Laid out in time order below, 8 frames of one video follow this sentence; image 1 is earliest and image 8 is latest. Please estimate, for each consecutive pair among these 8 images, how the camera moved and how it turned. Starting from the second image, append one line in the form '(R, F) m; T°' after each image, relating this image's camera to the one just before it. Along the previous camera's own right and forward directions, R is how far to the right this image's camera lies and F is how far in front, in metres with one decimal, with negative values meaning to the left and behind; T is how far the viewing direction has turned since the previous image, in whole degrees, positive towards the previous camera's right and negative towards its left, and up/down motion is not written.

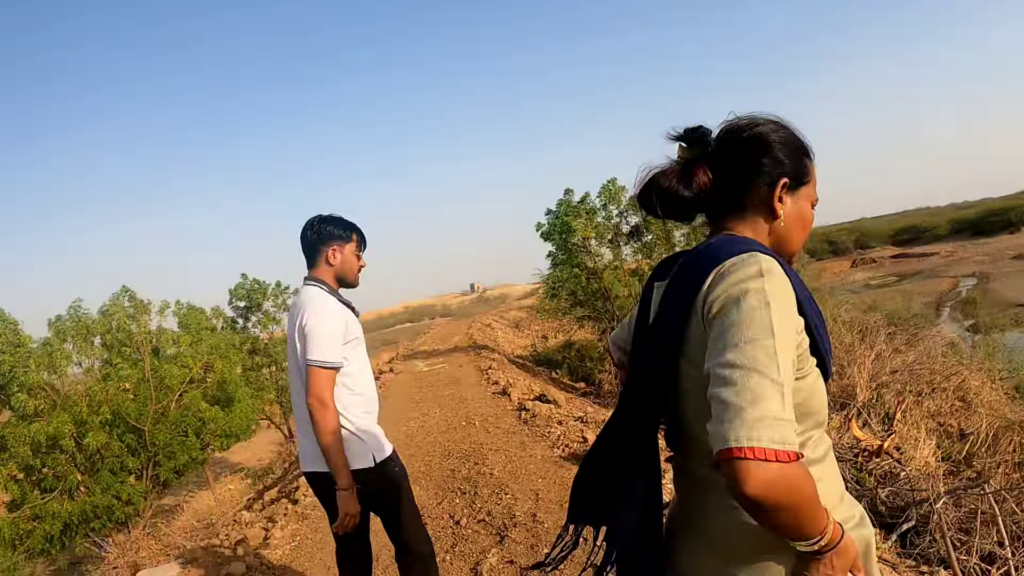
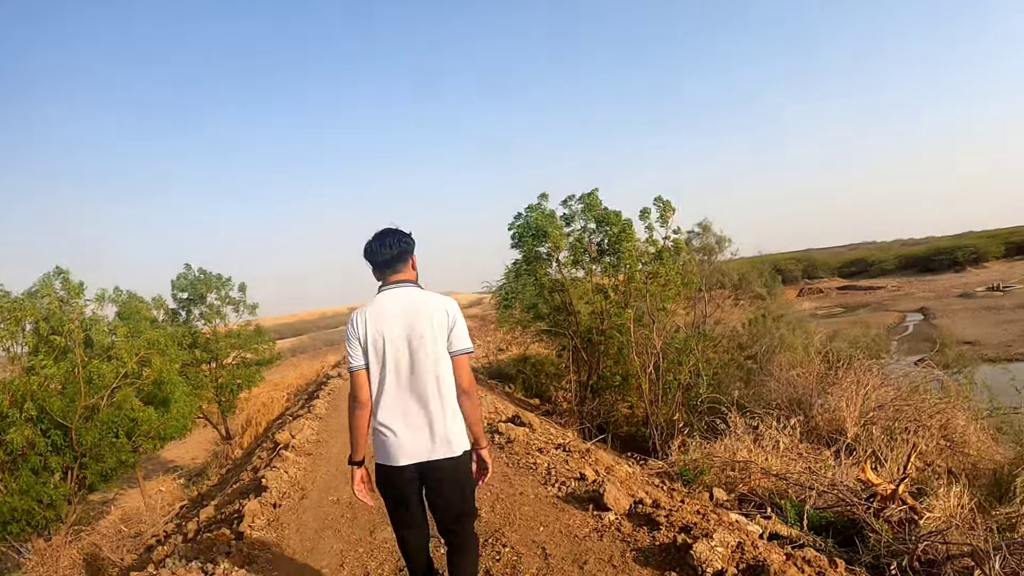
(-0.3, +0.5) m; +4°
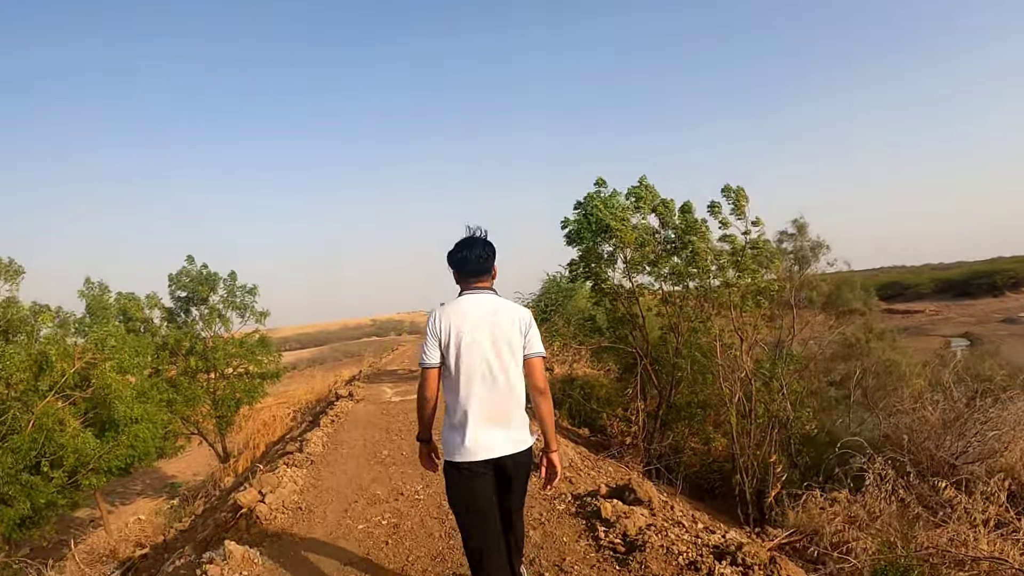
(-0.5, +2.3) m; -2°
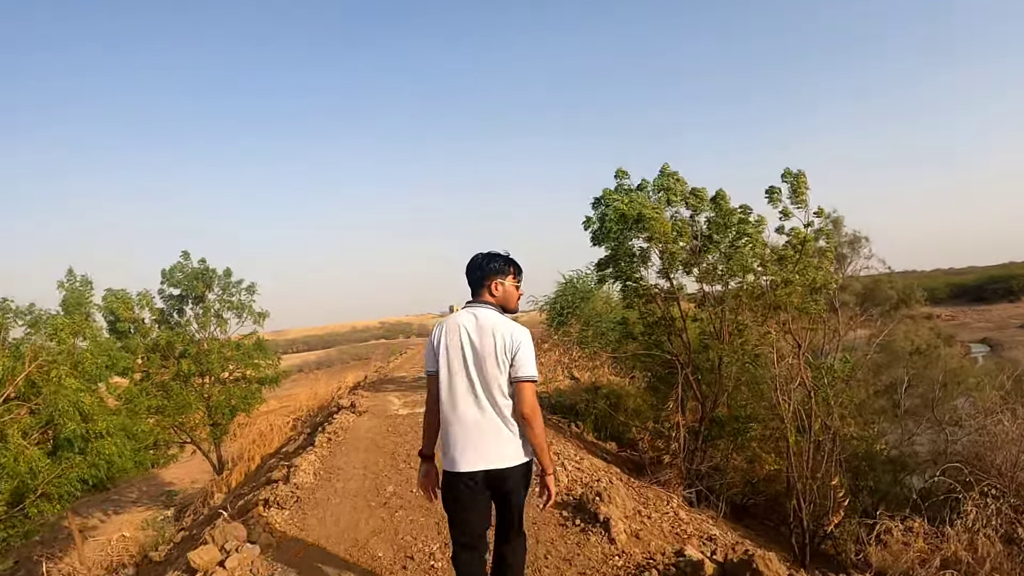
(-0.2, +1.1) m; -1°
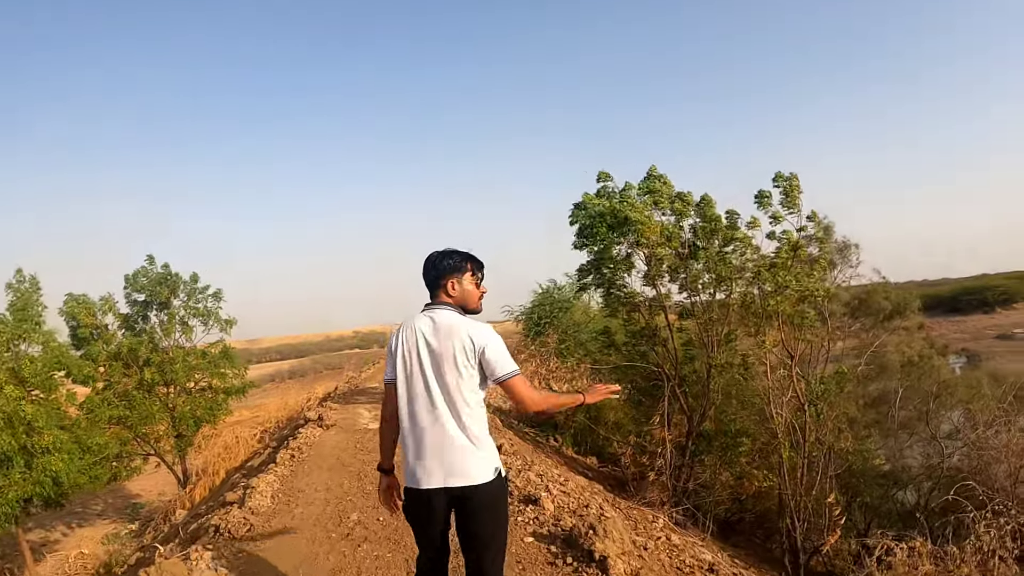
(0.0, +0.4) m; +2°
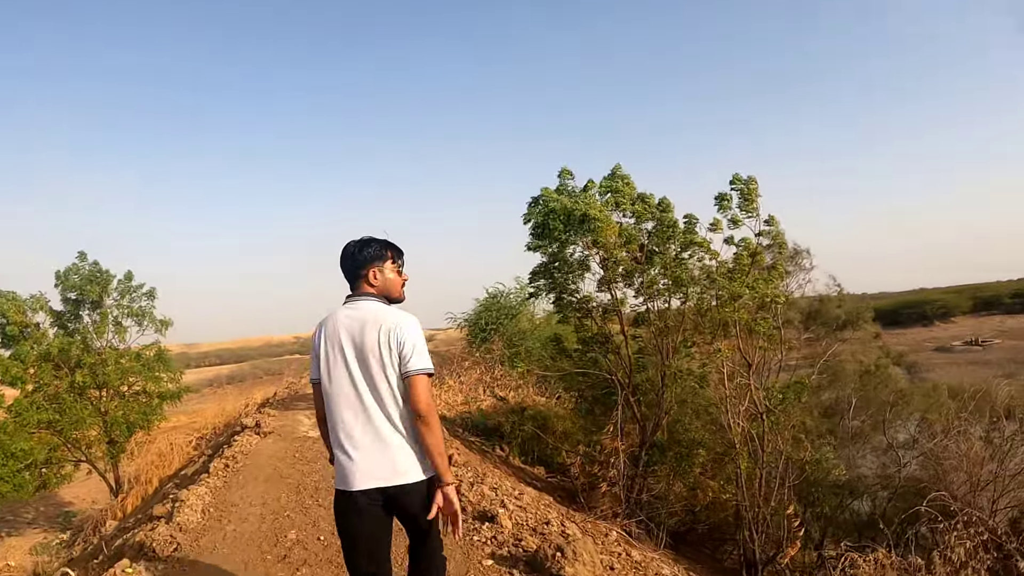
(+0.1, +0.1) m; +4°
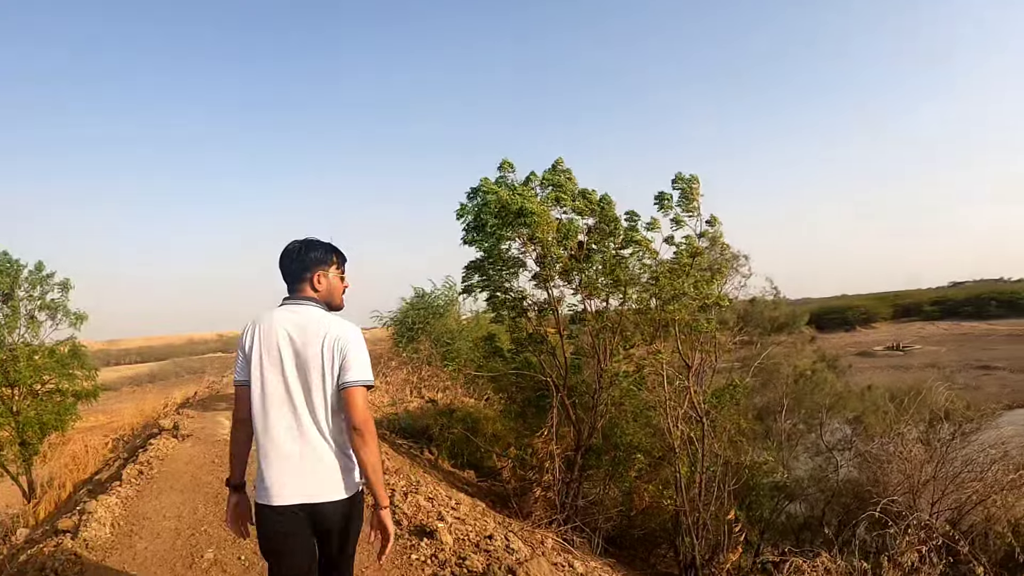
(-0.1, +0.5) m; +5°
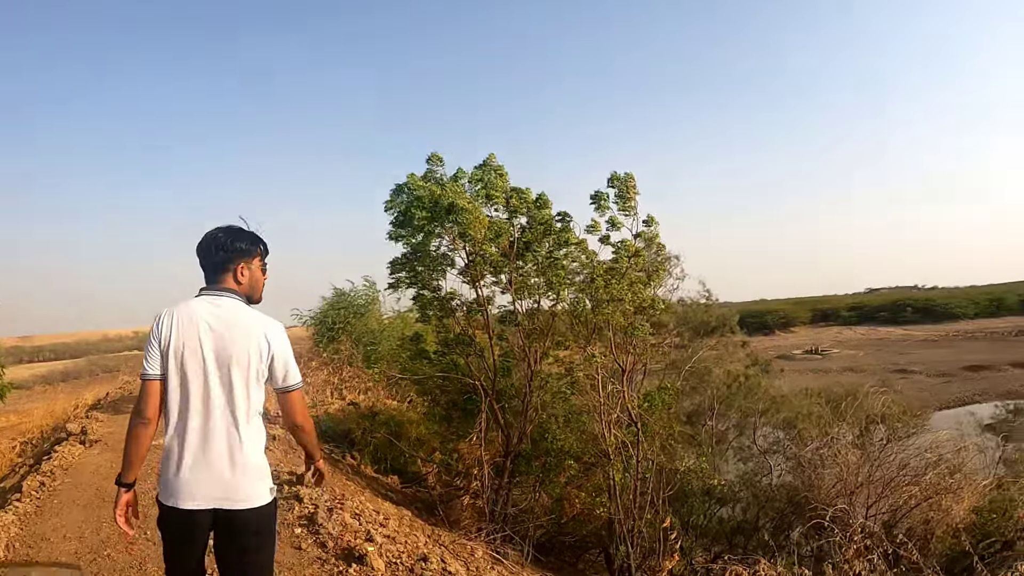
(-0.2, +0.9) m; +6°
